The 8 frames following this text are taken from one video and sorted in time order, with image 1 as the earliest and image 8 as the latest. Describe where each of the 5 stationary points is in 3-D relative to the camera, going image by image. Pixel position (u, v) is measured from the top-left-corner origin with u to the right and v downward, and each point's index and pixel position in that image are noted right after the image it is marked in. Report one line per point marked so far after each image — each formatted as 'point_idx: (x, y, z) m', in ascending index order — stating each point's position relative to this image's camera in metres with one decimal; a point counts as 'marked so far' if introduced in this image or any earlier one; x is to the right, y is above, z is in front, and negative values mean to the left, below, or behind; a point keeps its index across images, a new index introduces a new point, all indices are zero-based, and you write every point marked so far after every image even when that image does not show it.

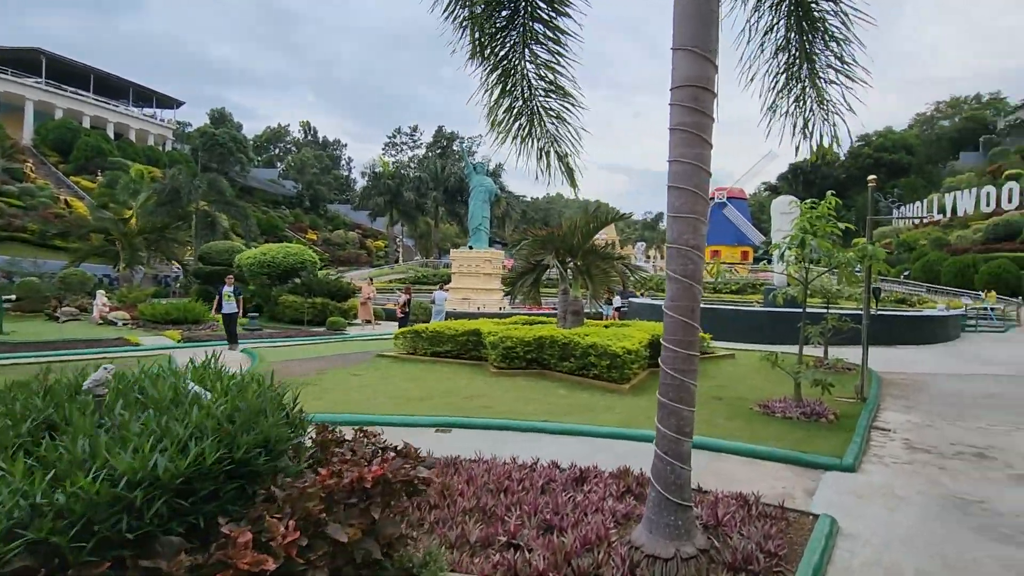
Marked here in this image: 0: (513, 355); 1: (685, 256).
0: (0.0, -1.1, +8.2) m
1: (+0.9, +0.2, +2.7) m
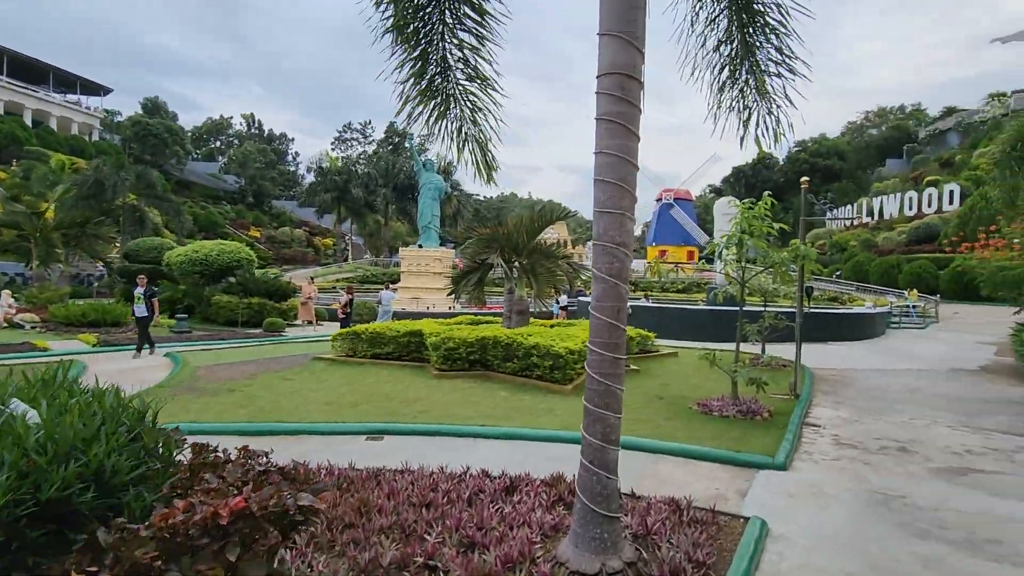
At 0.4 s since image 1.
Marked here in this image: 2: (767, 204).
0: (-0.9, -1.0, +8.0) m
1: (+0.5, +0.2, +2.5) m
2: (+3.3, +1.1, +6.9) m
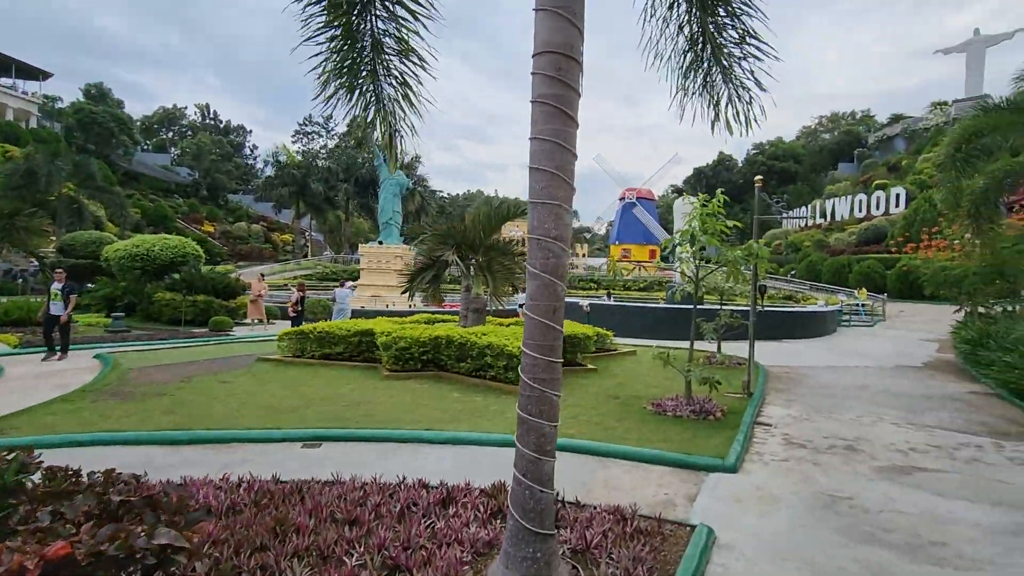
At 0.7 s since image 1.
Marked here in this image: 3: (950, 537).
0: (-1.5, -1.0, +7.7) m
1: (+0.2, +0.2, +2.3) m
2: (+2.7, +1.1, +6.9) m
3: (+2.7, -1.5, +3.2) m
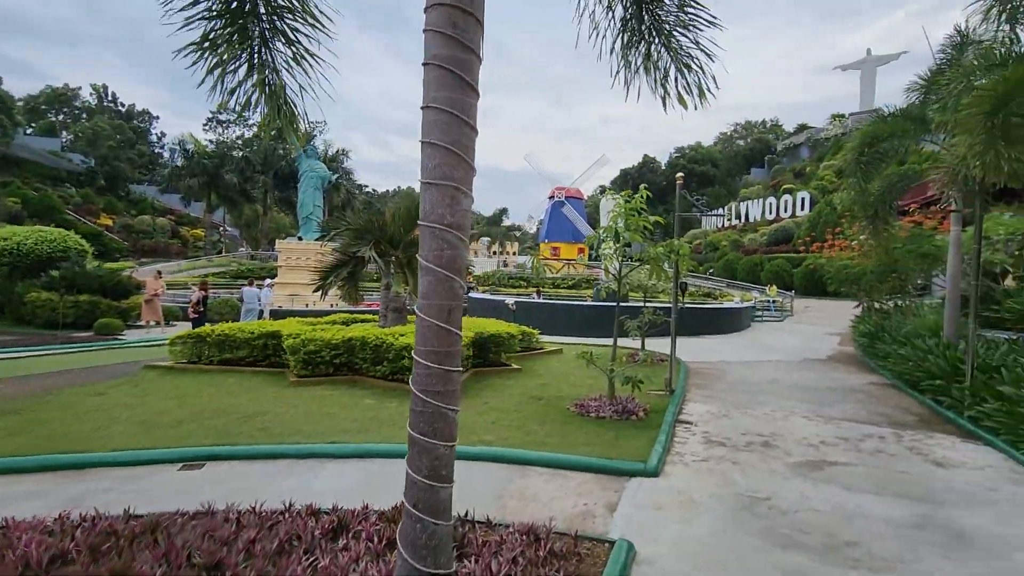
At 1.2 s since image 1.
0: (-2.6, -1.0, +7.1) m
1: (-0.3, +0.2, +2.0) m
2: (+1.7, +1.2, +6.8) m
3: (+2.1, -1.5, +3.2) m
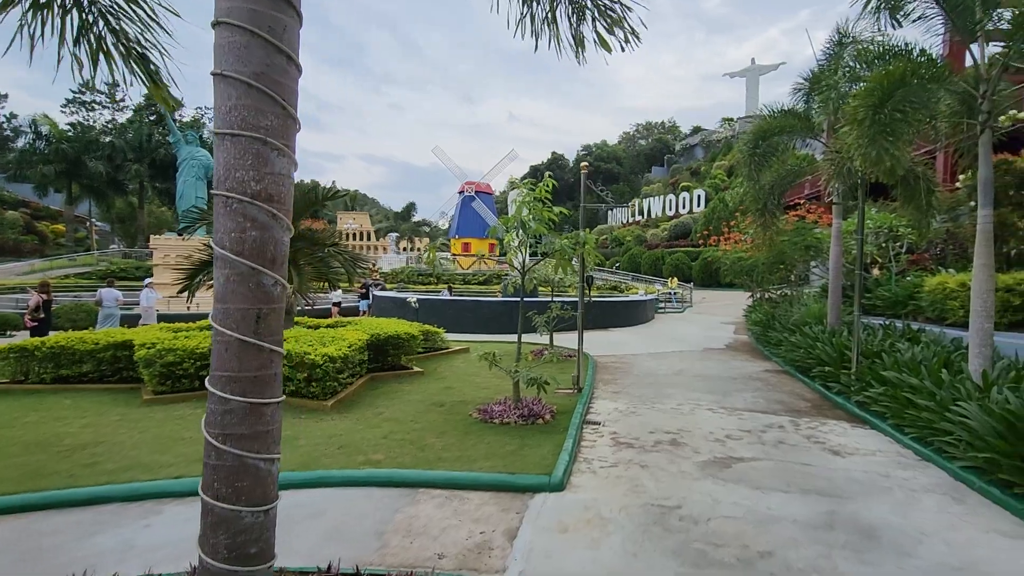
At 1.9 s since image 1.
0: (-3.8, -1.0, +6.1) m
1: (-0.7, +0.2, +1.4) m
2: (+0.4, +1.2, +6.5) m
3: (+1.5, -1.4, +3.0) m
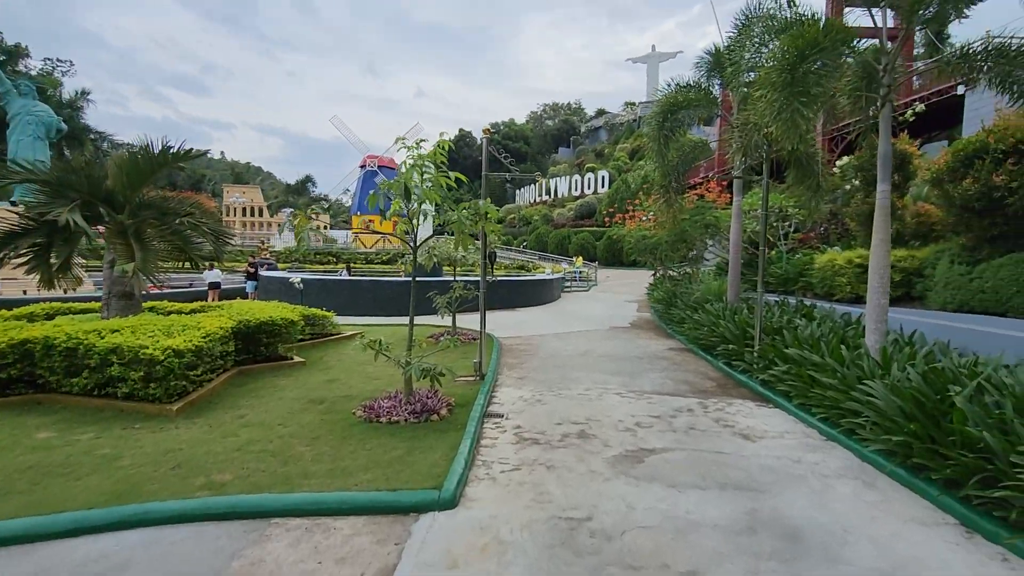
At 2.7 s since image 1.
0: (-4.9, -0.8, +4.7) m
1: (-1.0, +0.2, +0.6) m
2: (-0.7, +1.5, +5.7) m
3: (+0.9, -1.3, +2.6) m
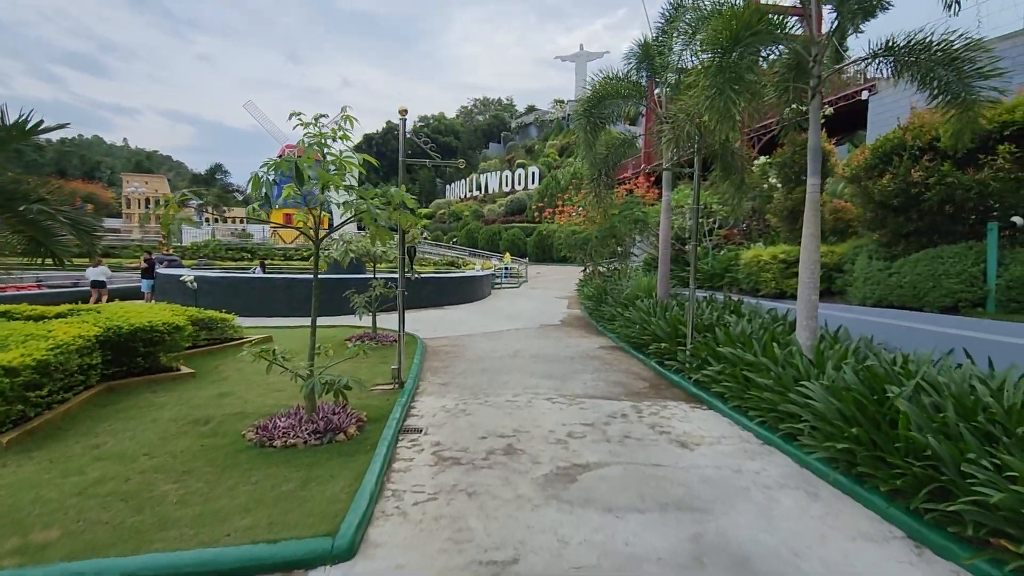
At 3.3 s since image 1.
0: (-5.5, -0.8, +3.5) m
1: (-1.1, +0.2, -0.1) m
2: (-1.5, +1.5, +5.1) m
3: (+0.5, -1.3, +2.2) m
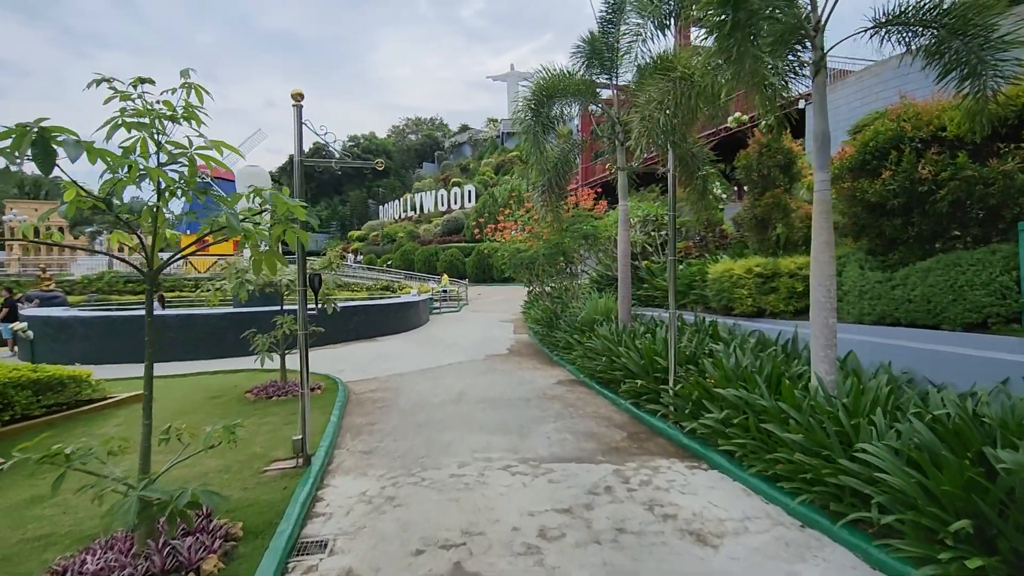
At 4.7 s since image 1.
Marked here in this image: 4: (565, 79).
0: (-5.7, -1.2, +1.6) m
1: (-0.9, +0.1, -1.4) m
2: (-2.0, +1.1, +3.7) m
3: (+0.5, -1.4, +0.9) m
4: (+0.7, +2.9, +7.4) m
